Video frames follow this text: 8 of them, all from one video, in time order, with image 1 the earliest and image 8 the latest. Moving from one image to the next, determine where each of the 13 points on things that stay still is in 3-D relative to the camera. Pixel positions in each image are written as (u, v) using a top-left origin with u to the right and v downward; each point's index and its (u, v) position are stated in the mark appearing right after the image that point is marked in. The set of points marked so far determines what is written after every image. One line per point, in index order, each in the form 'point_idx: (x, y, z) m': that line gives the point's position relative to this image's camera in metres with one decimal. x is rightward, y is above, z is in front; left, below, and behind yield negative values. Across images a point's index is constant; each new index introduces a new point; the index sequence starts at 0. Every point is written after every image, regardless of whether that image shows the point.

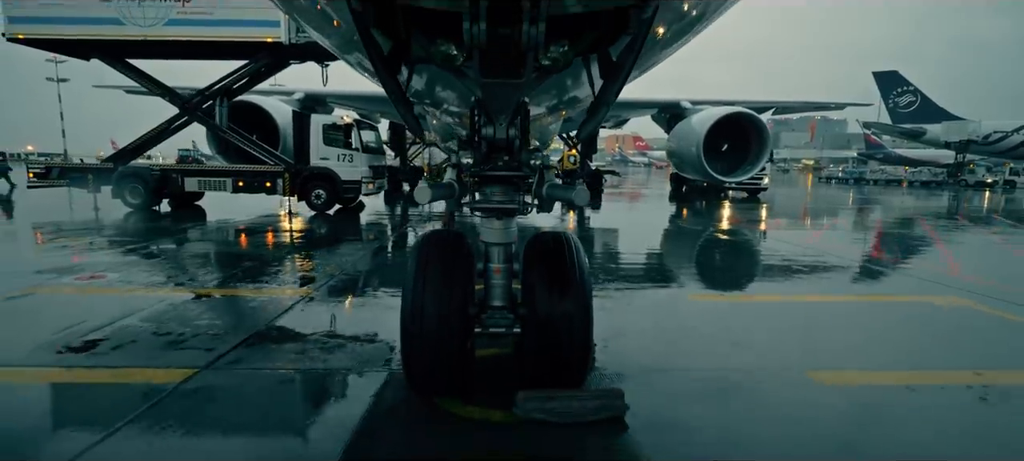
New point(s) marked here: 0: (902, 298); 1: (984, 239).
0: (+4.0, -0.7, +5.3) m
1: (+9.1, -0.2, +9.7) m
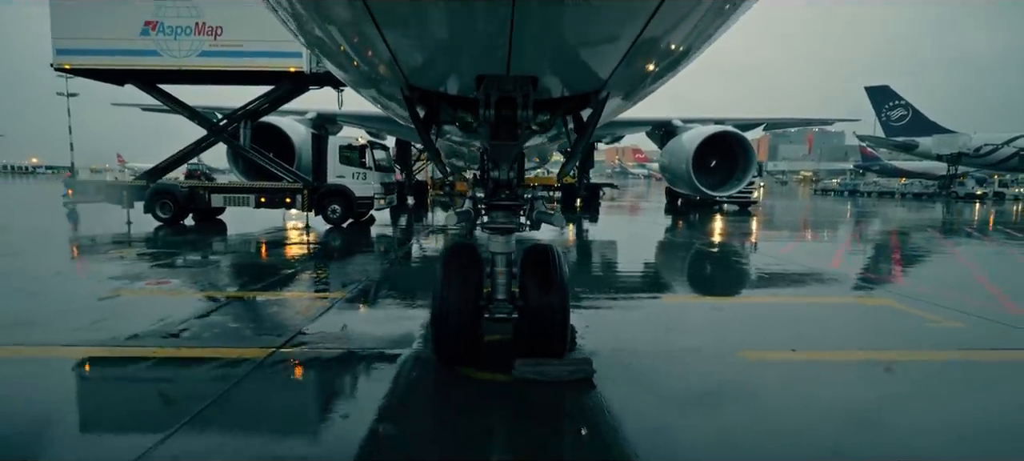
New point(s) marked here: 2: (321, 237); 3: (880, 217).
0: (+4.0, -0.8, +5.8) m
1: (+9.1, -0.4, +10.2) m
2: (-3.3, -0.1, +9.0) m
3: (+14.6, +0.5, +20.0) m
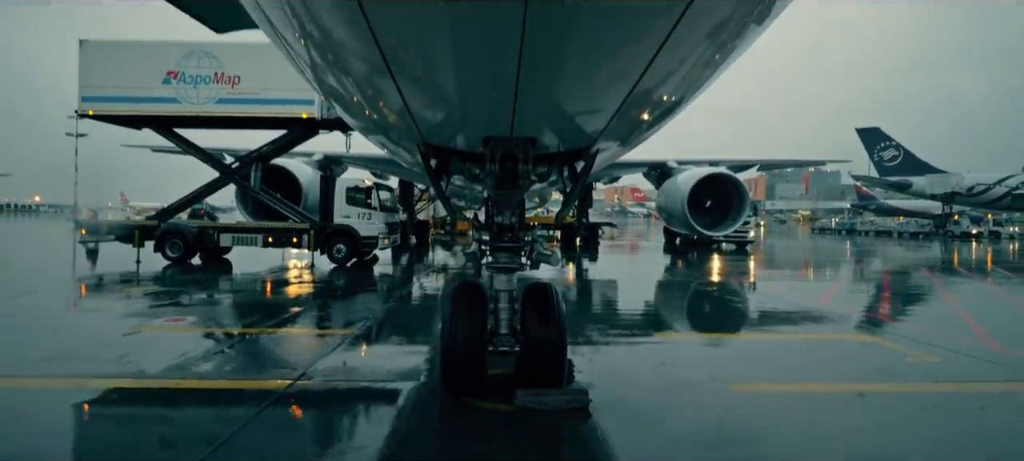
0: (+4.0, -1.3, +5.9) m
1: (+9.1, -1.2, +10.3) m
2: (-3.3, -0.8, +9.2) m
3: (+14.6, -1.0, +20.2) m
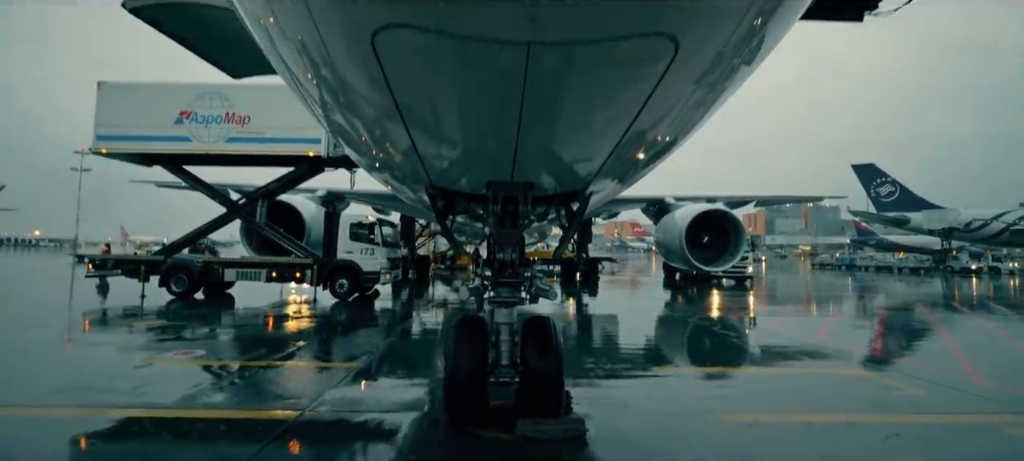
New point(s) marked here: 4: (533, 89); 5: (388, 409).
0: (+4.0, -1.7, +6.0) m
1: (+9.1, -2.0, +10.4) m
2: (-3.3, -1.5, +9.3) m
3: (+14.6, -2.4, +20.2) m
4: (+0.1, +0.5, +1.8) m
5: (-1.1, -1.5, +4.4) m
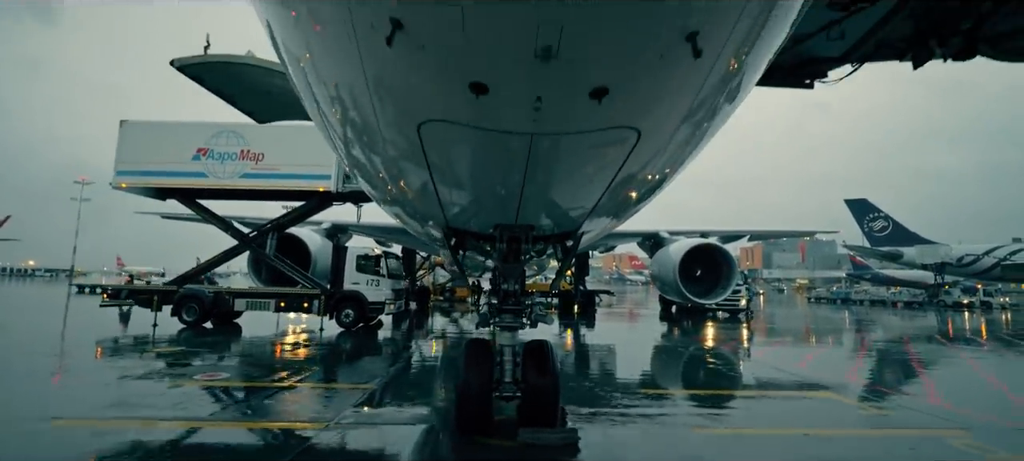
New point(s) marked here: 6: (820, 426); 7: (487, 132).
0: (+4.0, -2.1, +6.3) m
1: (+9.1, -2.7, +10.7) m
2: (-3.3, -2.0, +9.6) m
3: (+14.6, -3.8, +20.4) m
4: (+0.1, +0.3, +2.2) m
5: (-1.1, -1.8, +4.6) m
6: (+3.0, -2.0, +5.0) m
7: (-0.1, +0.4, +2.0) m
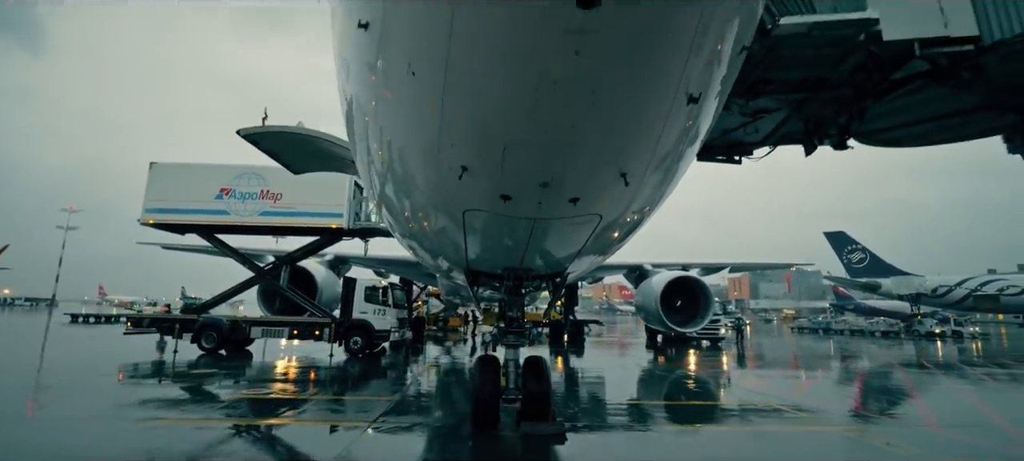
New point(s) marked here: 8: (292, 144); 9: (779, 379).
0: (+4.0, -2.7, +7.1) m
1: (+9.0, -3.5, +11.5) m
2: (-3.5, -2.7, +10.2) m
3: (+14.2, -5.2, +21.3) m
4: (+0.1, 0.0, +3.1) m
5: (-1.1, -2.2, +5.4) m
6: (+3.0, -2.4, +5.8) m
7: (-0.1, +0.2, +2.9) m
8: (-2.2, +0.9, +5.1) m
9: (+6.3, -3.5, +12.2) m
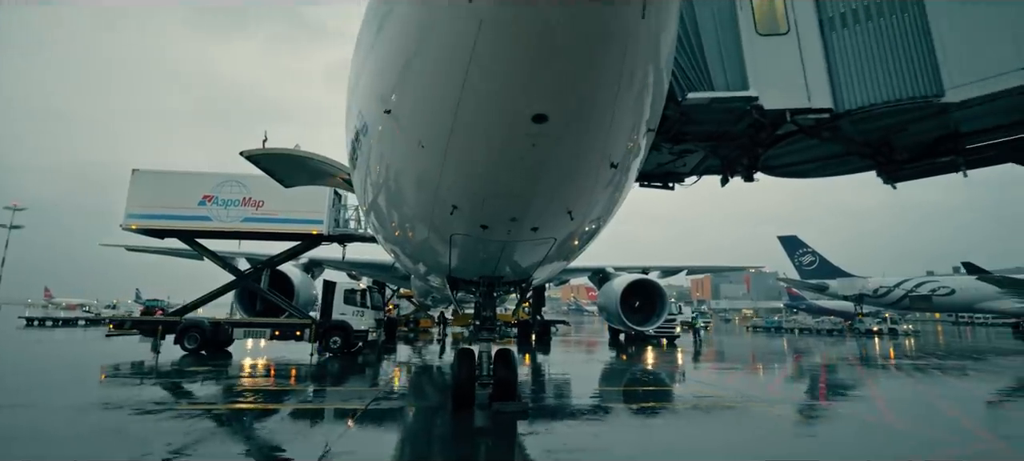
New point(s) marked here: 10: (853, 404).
0: (+3.5, -2.8, +8.1) m
1: (+8.2, -3.6, +12.8) m
2: (-4.1, -2.8, +10.8) m
3: (+12.9, -5.4, +22.9) m
4: (-0.1, -0.1, +3.9) m
5: (-1.4, -2.3, +6.1) m
6: (+2.6, -2.5, +6.7) m
7: (-0.3, 0.0, +3.7) m
8: (-2.5, +0.8, +5.7) m
9: (+5.6, -3.7, +13.3) m
10: (+6.1, -3.1, +9.1) m
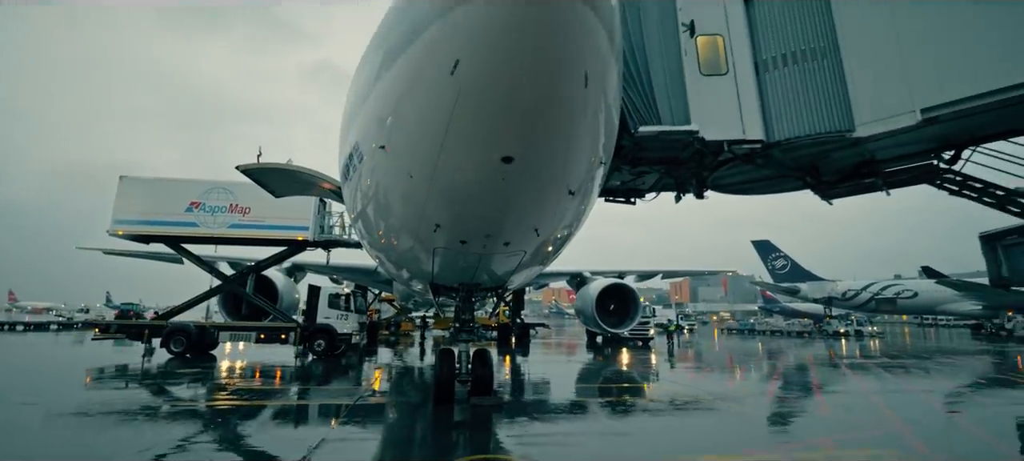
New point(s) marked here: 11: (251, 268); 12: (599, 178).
0: (+3.2, -2.9, +8.6) m
1: (+7.7, -3.8, +13.5) m
2: (-4.5, -3.0, +11.1) m
3: (+12.0, -5.6, +23.8) m
4: (-0.3, -0.2, +4.4) m
5: (-1.7, -2.4, +6.5) m
6: (+2.3, -2.7, +7.3) m
7: (-0.5, -0.1, +4.1) m
8: (-2.8, +0.7, +6.1) m
9: (+5.0, -3.9, +13.9) m
10: (+5.7, -3.2, +9.8) m
11: (-5.9, -0.9, +11.5) m
12: (+0.7, +0.4, +4.0) m
